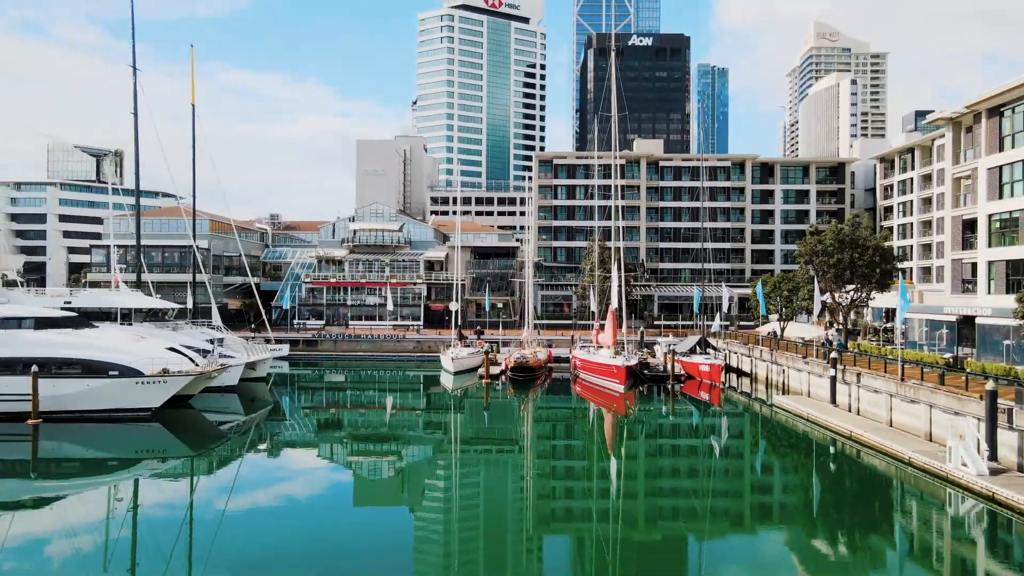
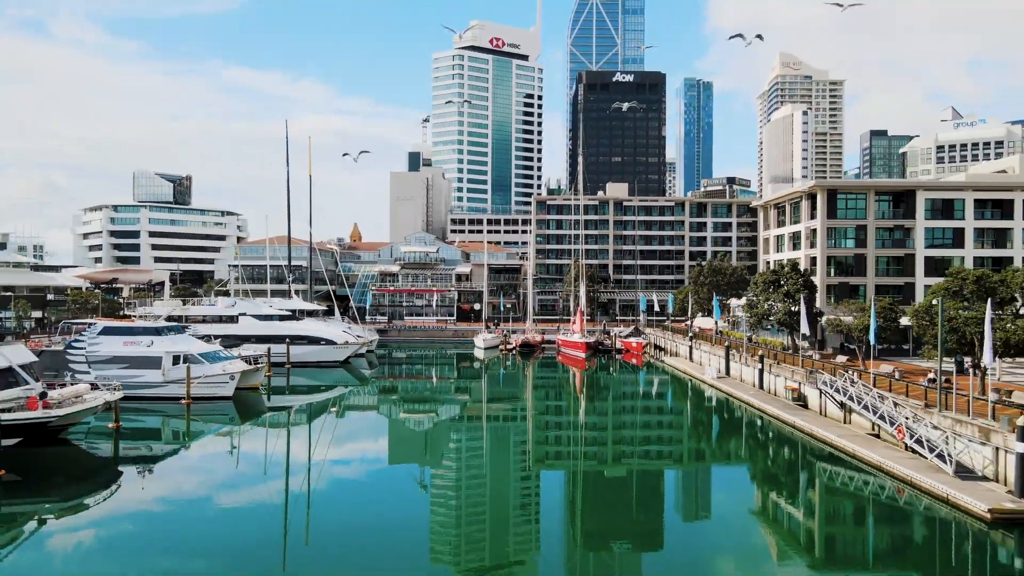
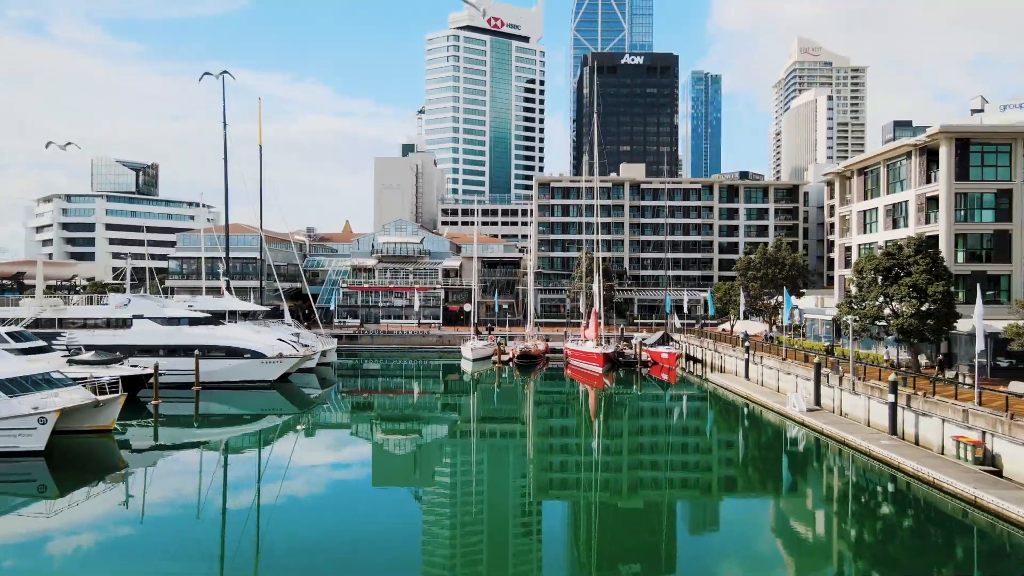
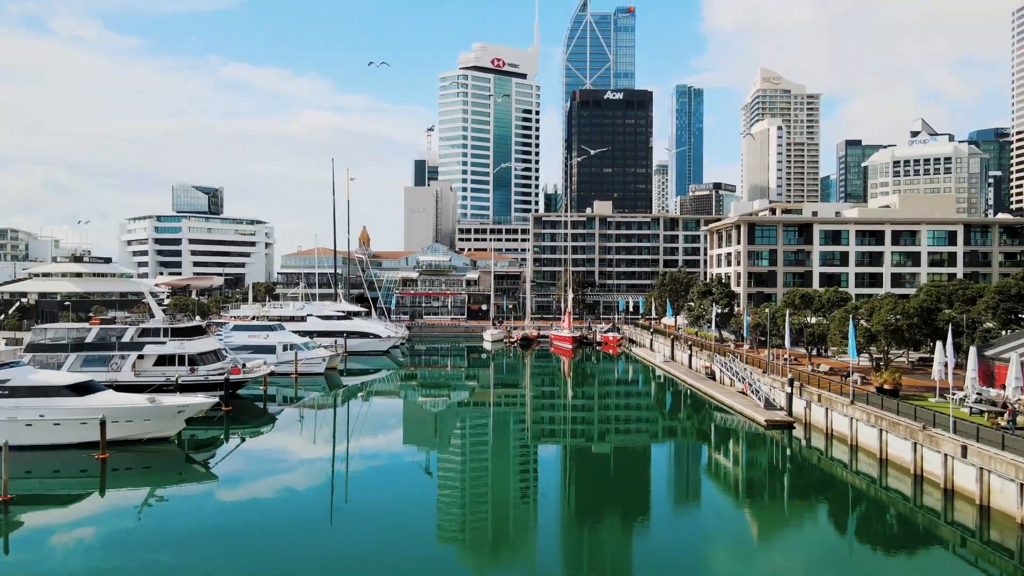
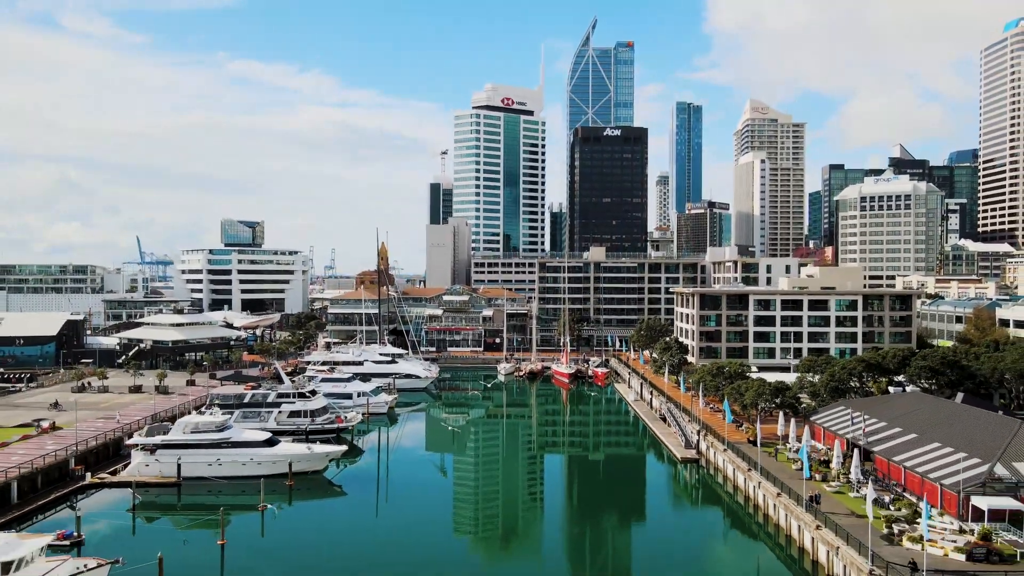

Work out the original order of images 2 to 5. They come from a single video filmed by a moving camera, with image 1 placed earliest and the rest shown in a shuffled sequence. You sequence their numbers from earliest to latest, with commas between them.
3, 2, 4, 5
